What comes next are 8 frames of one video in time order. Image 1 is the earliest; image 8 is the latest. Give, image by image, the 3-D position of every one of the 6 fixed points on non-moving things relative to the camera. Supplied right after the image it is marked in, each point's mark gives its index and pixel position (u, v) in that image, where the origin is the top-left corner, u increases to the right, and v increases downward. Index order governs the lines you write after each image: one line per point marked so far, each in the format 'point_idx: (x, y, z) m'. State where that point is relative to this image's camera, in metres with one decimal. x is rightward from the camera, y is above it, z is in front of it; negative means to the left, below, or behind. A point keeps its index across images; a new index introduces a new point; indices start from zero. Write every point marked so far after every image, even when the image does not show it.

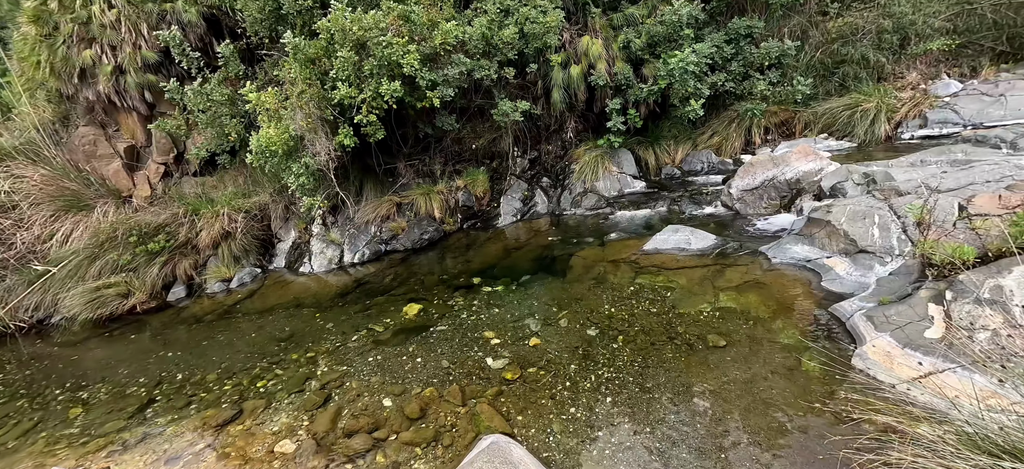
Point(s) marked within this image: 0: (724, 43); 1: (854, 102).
0: (+4.0, +3.4, +8.7) m
1: (+6.2, +2.4, +8.7) m
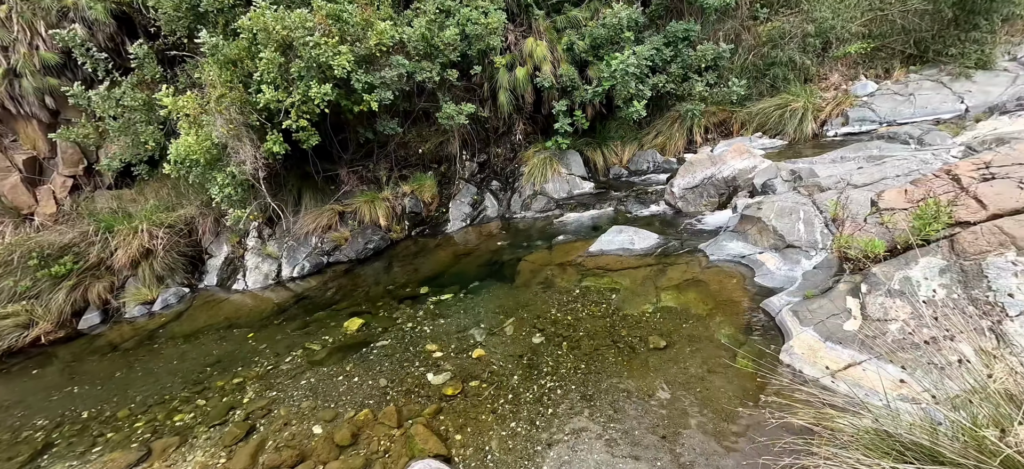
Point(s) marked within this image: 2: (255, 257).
0: (+2.9, +3.5, +8.9) m
1: (+5.2, +2.5, +9.0) m
2: (-4.7, -0.4, +8.6) m
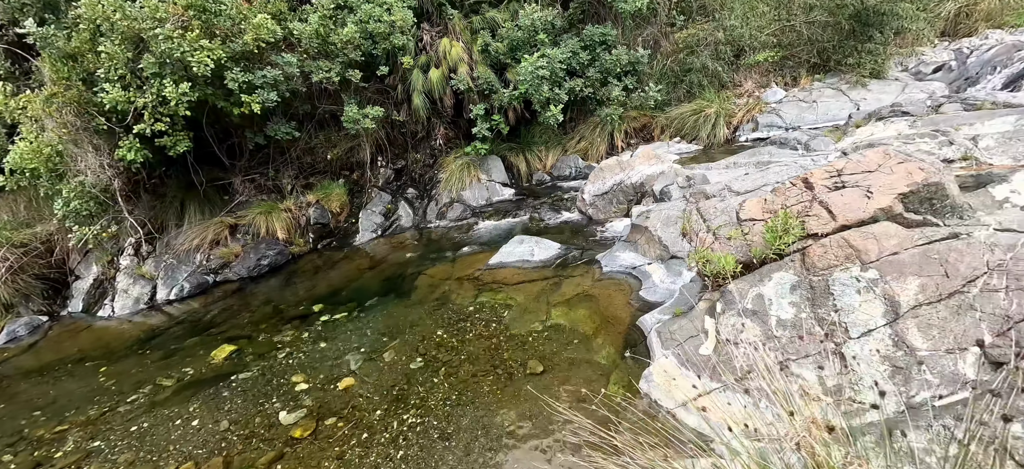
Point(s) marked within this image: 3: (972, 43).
0: (+1.2, +3.3, +8.7) m
1: (+3.5, +2.4, +9.0) m
2: (-6.2, -0.7, +7.7) m
3: (+8.5, +3.6, +8.8) m
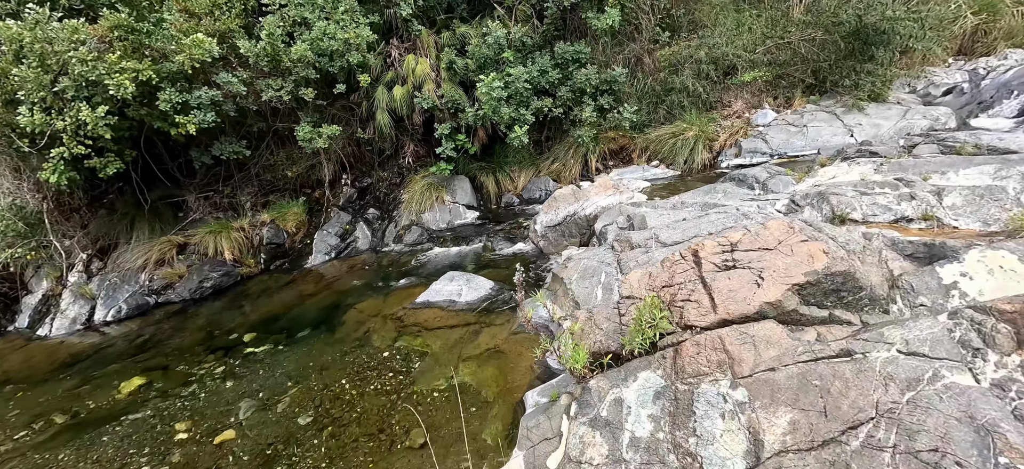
0: (+0.6, +2.8, +8.2) m
1: (+2.9, +1.8, +8.4) m
2: (-7.0, -1.0, +7.4) m
3: (+7.9, +2.9, +7.9) m
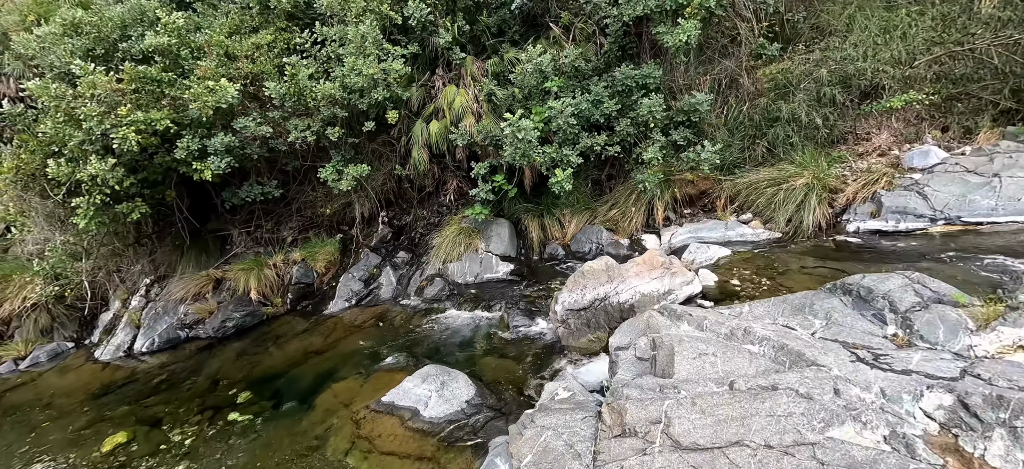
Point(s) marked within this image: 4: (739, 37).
0: (+1.3, +1.9, +6.5) m
1: (+3.5, +0.8, +6.2) m
2: (-6.4, -1.4, +7.5) m
3: (+8.4, +1.5, +4.5) m
4: (+3.4, +2.9, +7.0) m
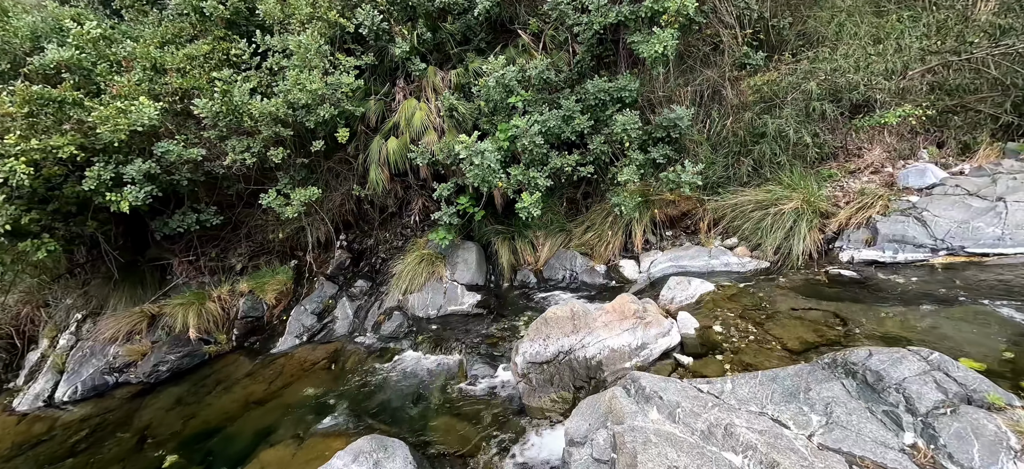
0: (+0.9, +1.6, +5.9) m
1: (+3.0, +0.5, +5.6) m
2: (-6.9, -1.9, +6.8) m
3: (+8.0, +1.2, +4.1) m
4: (+2.9, +2.6, +6.5) m
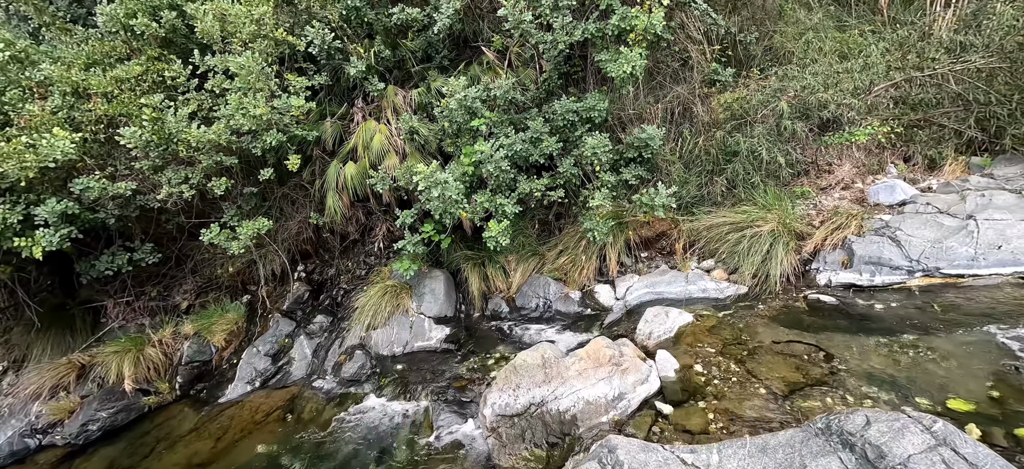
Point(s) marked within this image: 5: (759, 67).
0: (+0.5, +1.2, +5.7) m
1: (+2.7, +0.2, +5.5) m
2: (-7.2, -2.4, +6.0) m
3: (+7.6, +1.1, +4.3) m
4: (+2.4, +2.3, +6.4) m
5: (+3.5, +2.4, +6.6) m
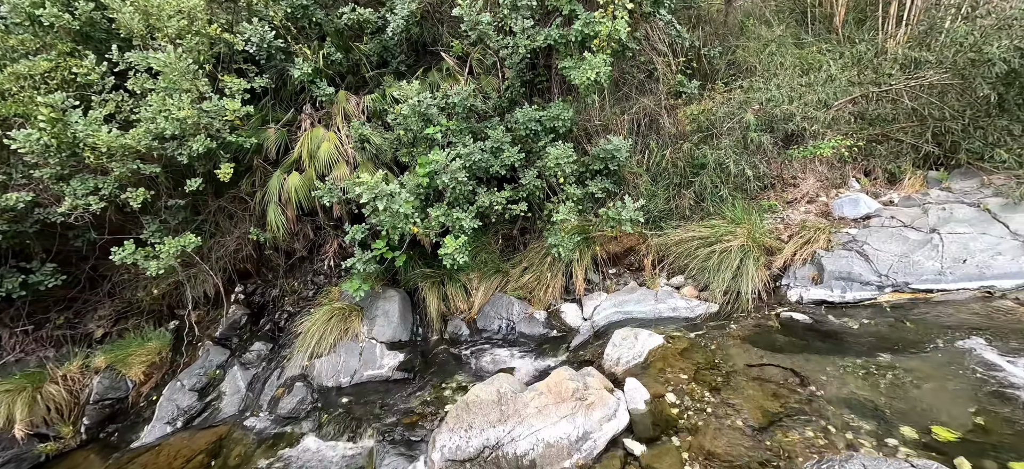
0: (0.0, +1.1, +5.3) m
1: (+2.2, 0.0, +5.3) m
2: (-7.7, -2.6, +5.0) m
3: (+7.3, +1.0, +4.5) m
4: (+1.9, +2.1, +6.2) m
5: (+2.9, +2.2, +6.6) m
